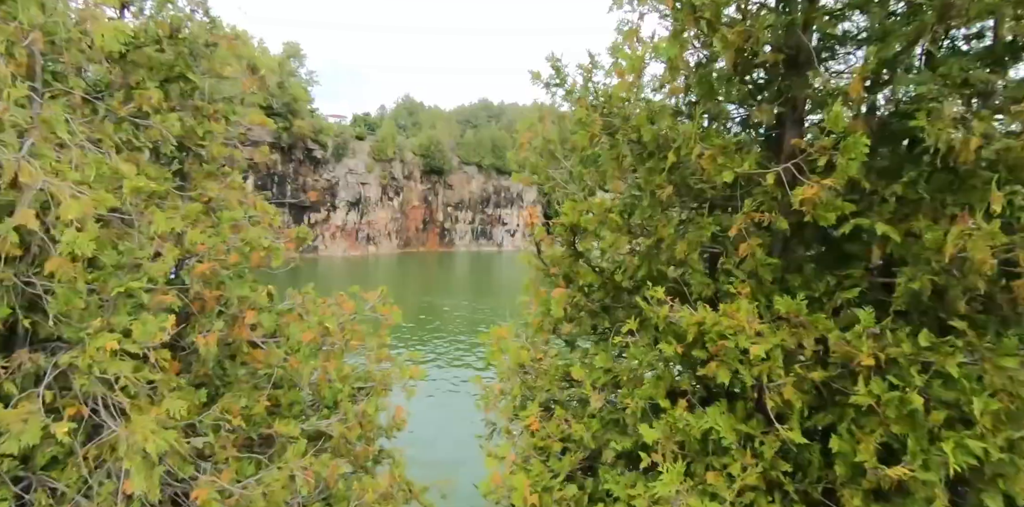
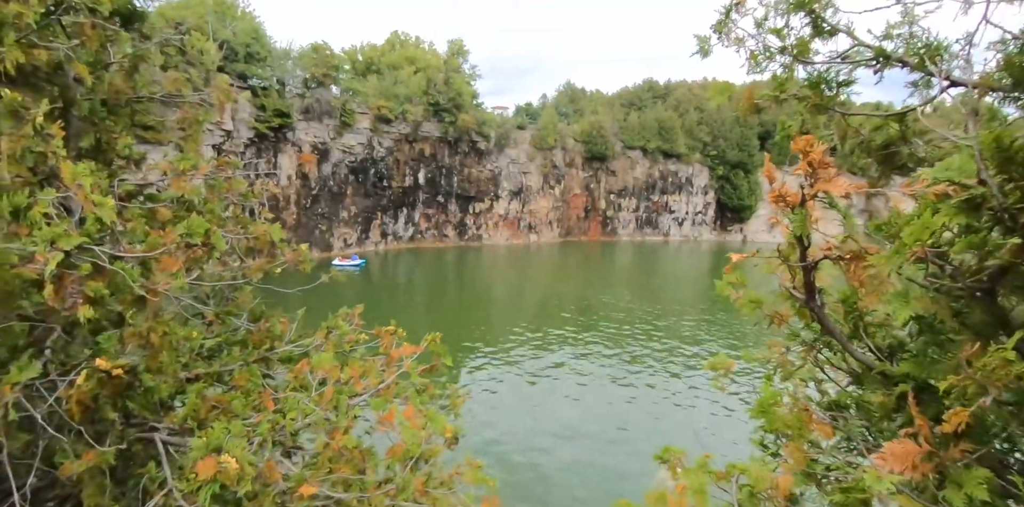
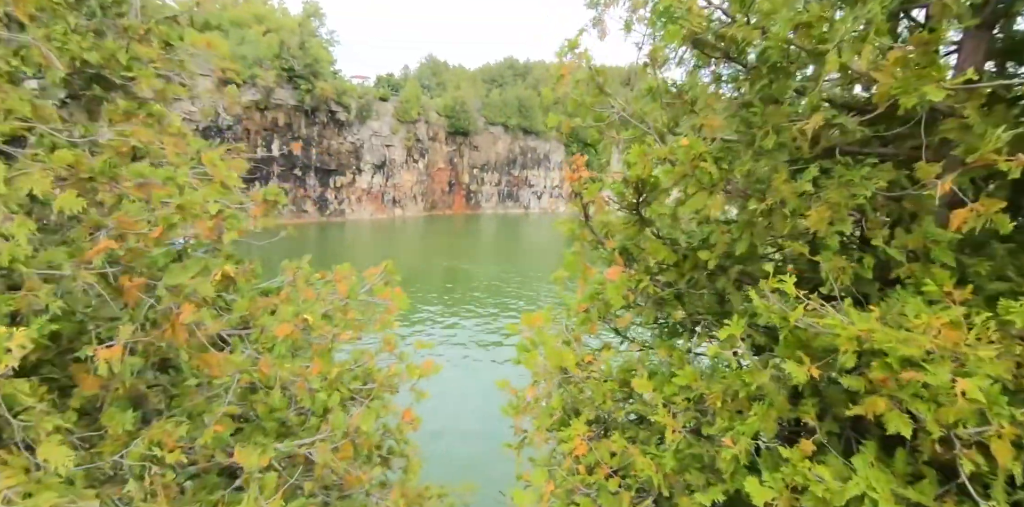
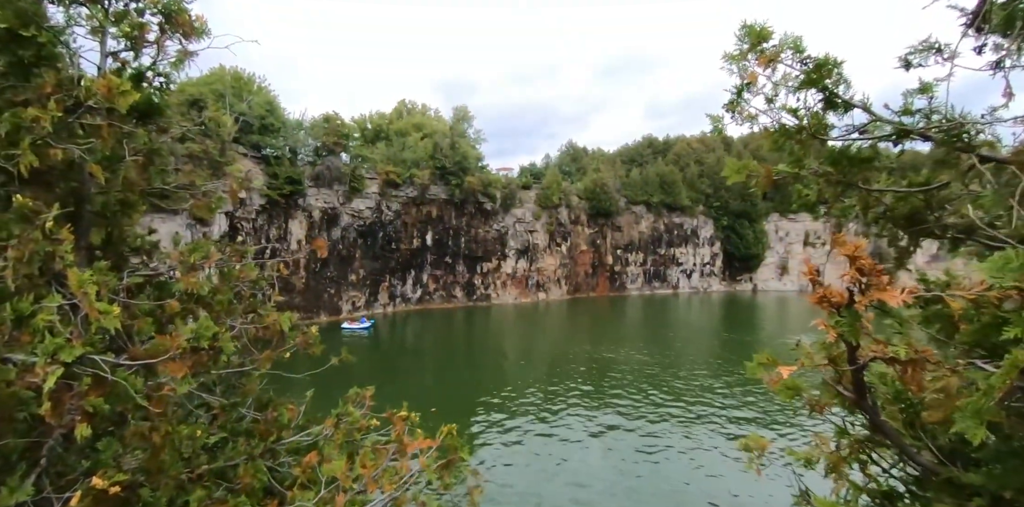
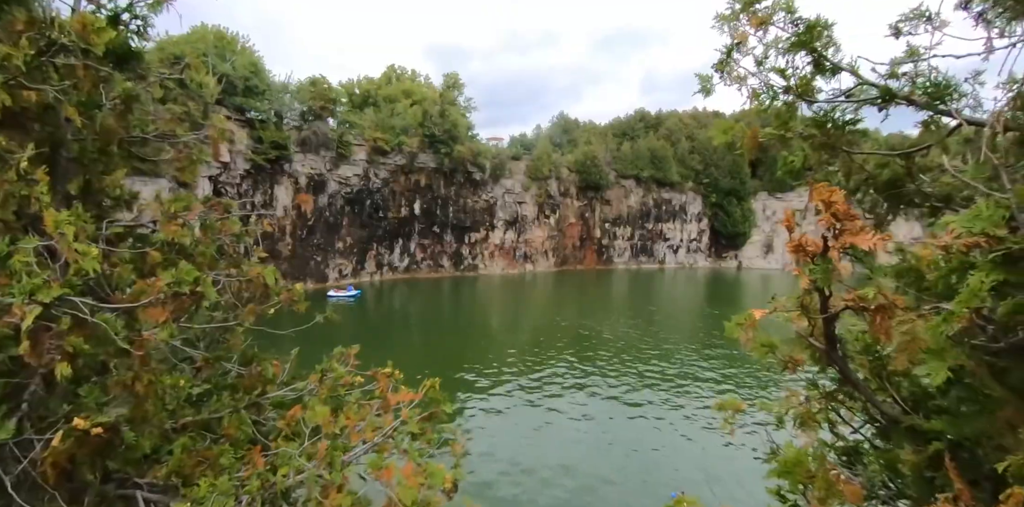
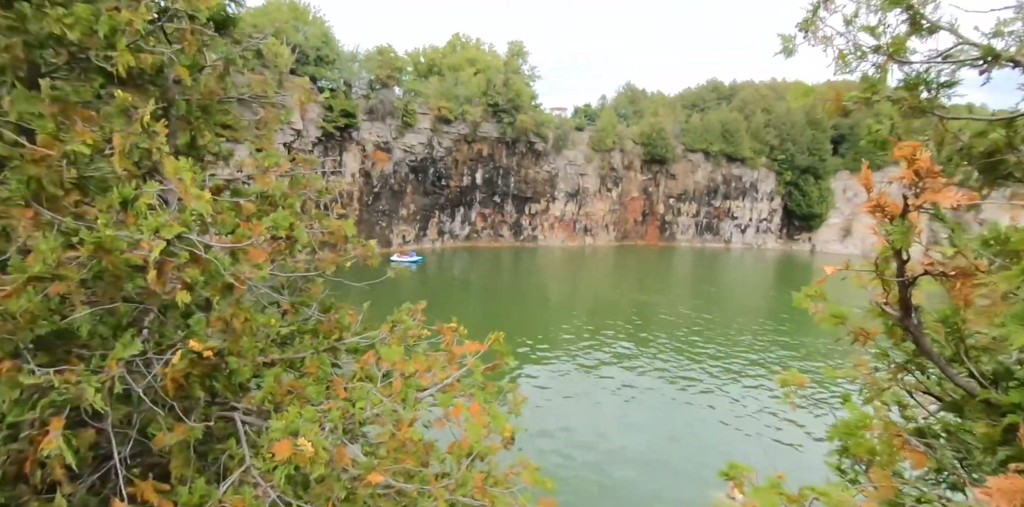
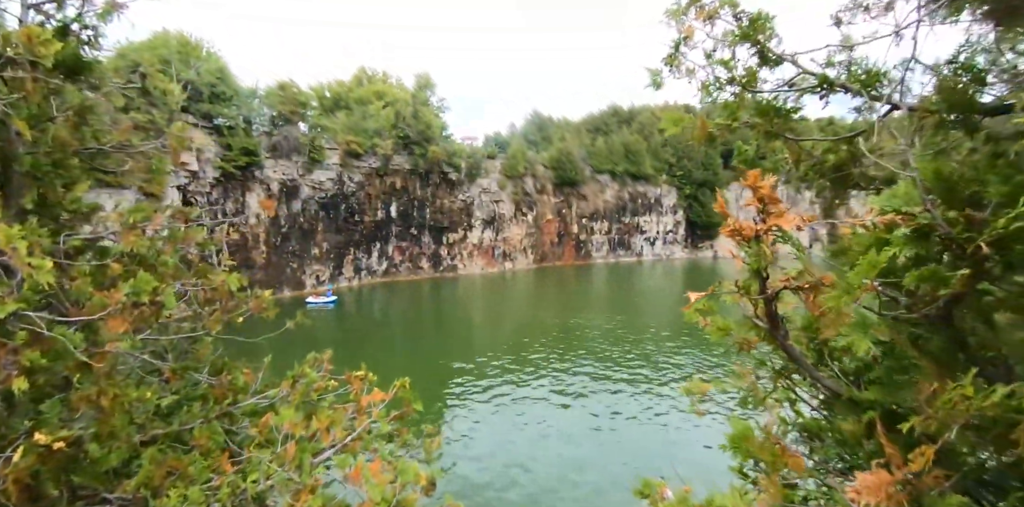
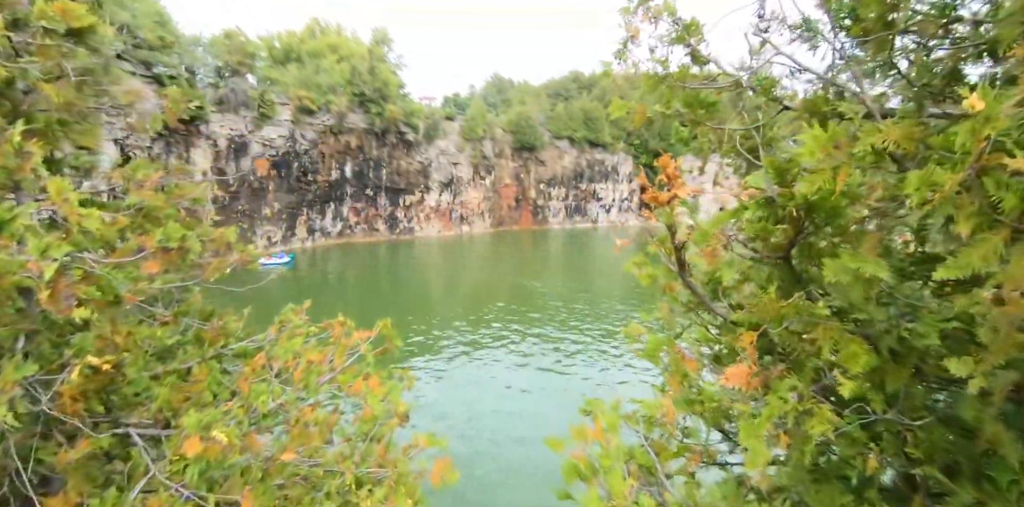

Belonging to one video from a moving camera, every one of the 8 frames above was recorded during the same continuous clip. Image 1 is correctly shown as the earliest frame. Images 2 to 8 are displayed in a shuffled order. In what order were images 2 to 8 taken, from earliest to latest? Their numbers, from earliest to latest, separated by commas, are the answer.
3, 8, 7, 4, 5, 2, 6
